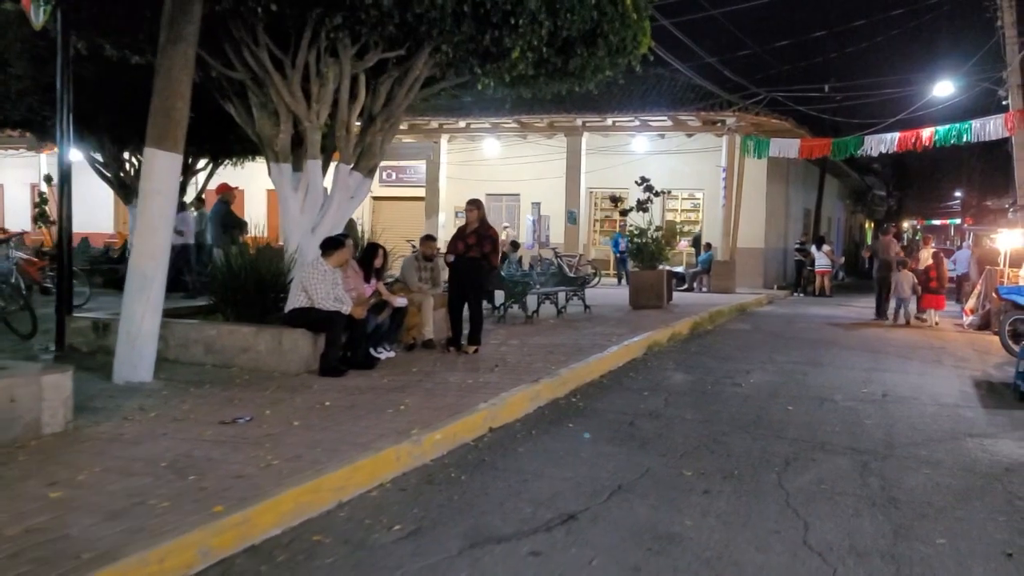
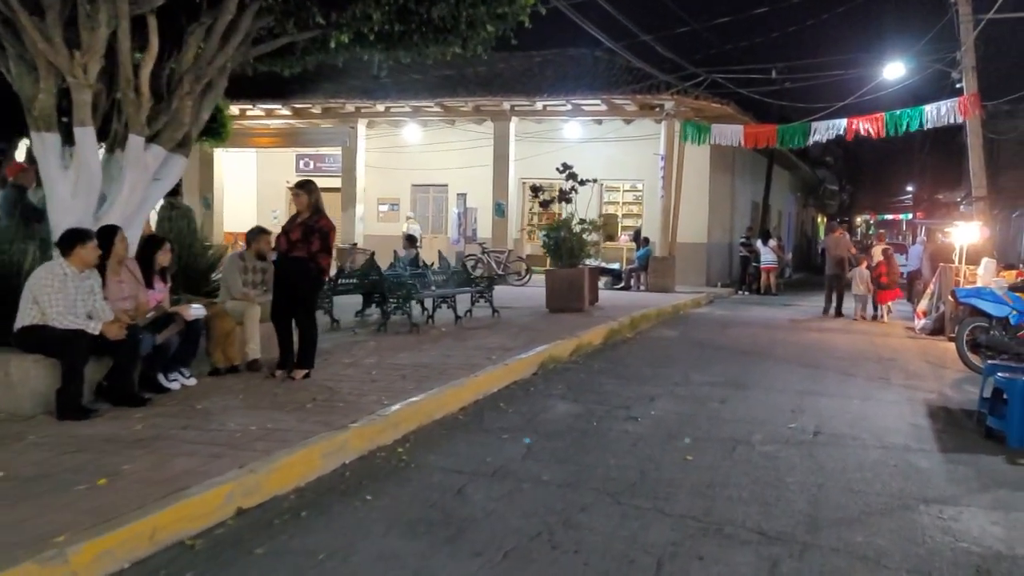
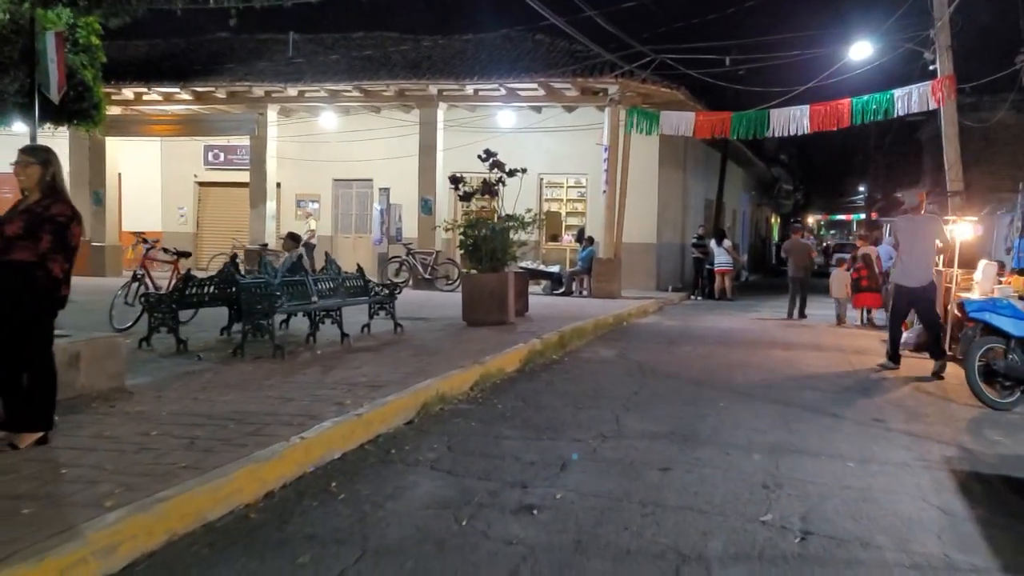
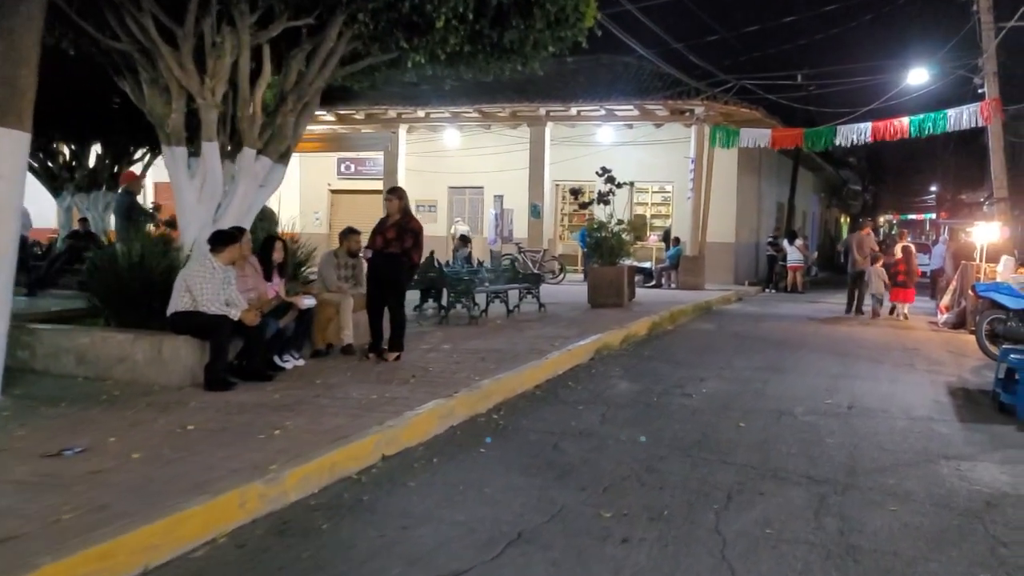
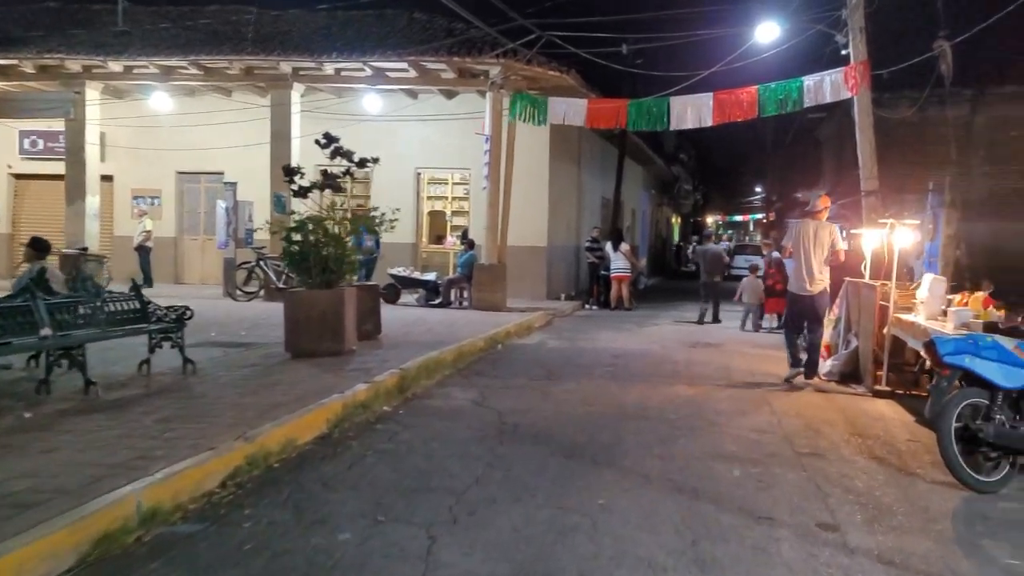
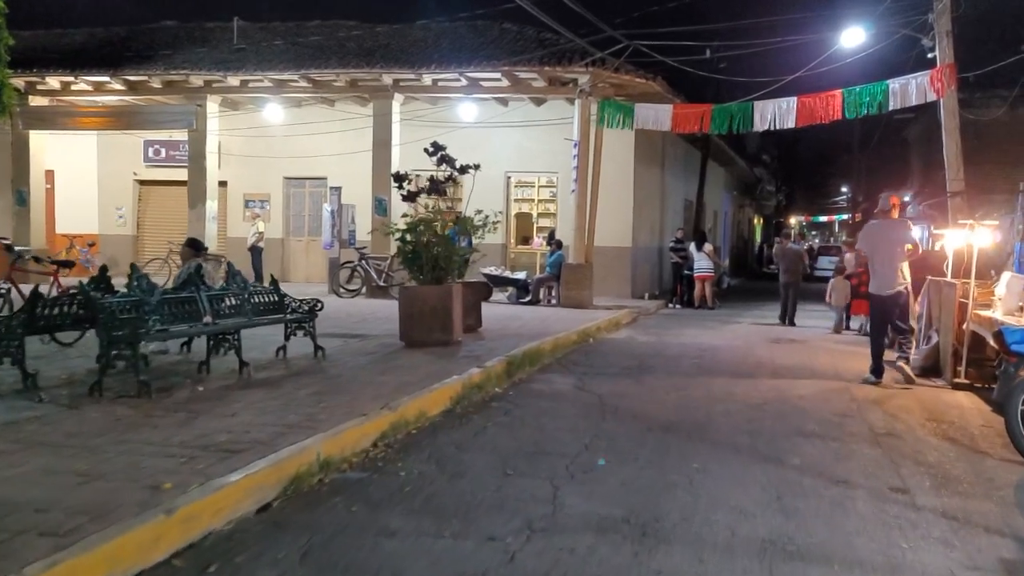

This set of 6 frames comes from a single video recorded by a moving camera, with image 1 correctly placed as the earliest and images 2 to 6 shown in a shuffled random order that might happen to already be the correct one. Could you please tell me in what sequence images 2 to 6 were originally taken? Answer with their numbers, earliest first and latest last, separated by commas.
4, 2, 3, 6, 5
